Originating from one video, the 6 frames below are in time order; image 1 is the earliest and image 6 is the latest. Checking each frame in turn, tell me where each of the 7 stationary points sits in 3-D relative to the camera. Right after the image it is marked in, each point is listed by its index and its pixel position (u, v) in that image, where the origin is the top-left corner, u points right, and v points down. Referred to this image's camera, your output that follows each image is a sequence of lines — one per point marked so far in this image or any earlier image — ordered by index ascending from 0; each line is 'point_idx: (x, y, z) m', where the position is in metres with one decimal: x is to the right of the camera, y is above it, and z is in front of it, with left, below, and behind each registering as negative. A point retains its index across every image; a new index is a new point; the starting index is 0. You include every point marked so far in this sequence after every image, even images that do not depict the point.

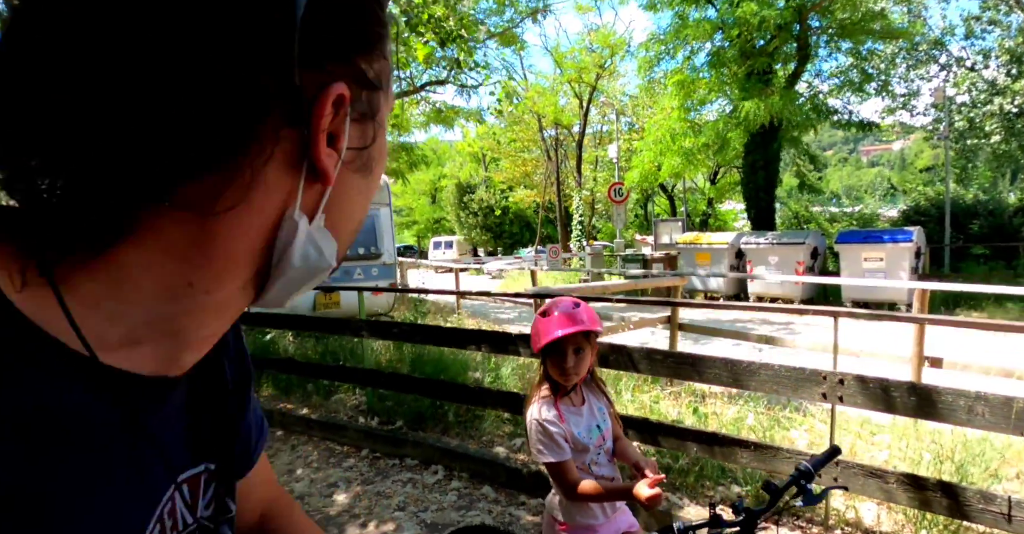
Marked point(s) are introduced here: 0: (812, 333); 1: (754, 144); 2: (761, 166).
0: (+6.6, -1.4, +11.6) m
1: (+8.8, +4.3, +19.2) m
2: (+9.1, +3.6, +19.4) m
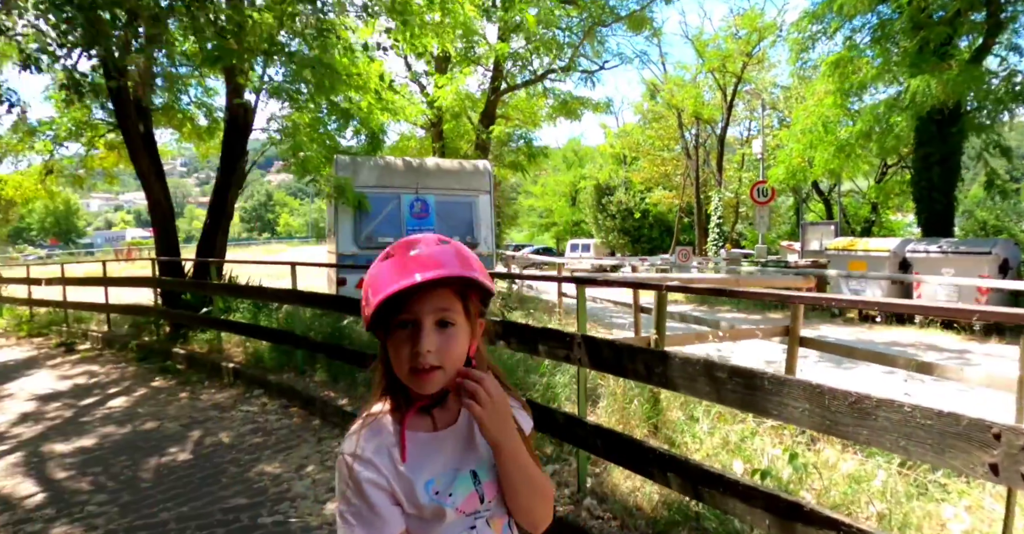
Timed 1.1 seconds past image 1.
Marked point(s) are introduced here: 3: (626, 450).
0: (+8.1, -1.6, +8.9) m
1: (+12.3, +4.0, +15.7) m
2: (+12.6, +3.2, +15.8) m
3: (+0.6, -1.0, +2.8) m
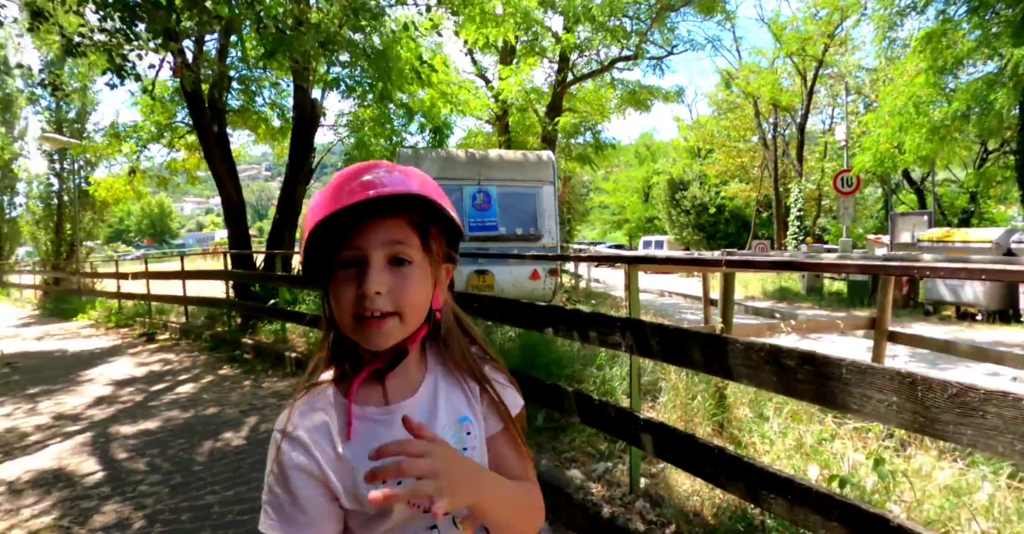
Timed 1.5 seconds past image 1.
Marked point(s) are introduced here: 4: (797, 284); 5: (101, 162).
0: (+8.9, -1.4, +7.6) m
1: (+13.8, +4.3, +13.9) m
2: (+14.1, +3.5, +14.0) m
3: (+0.8, -0.8, +2.4) m
4: (+7.4, -0.5, +13.7) m
5: (-11.2, +2.9, +14.7) m
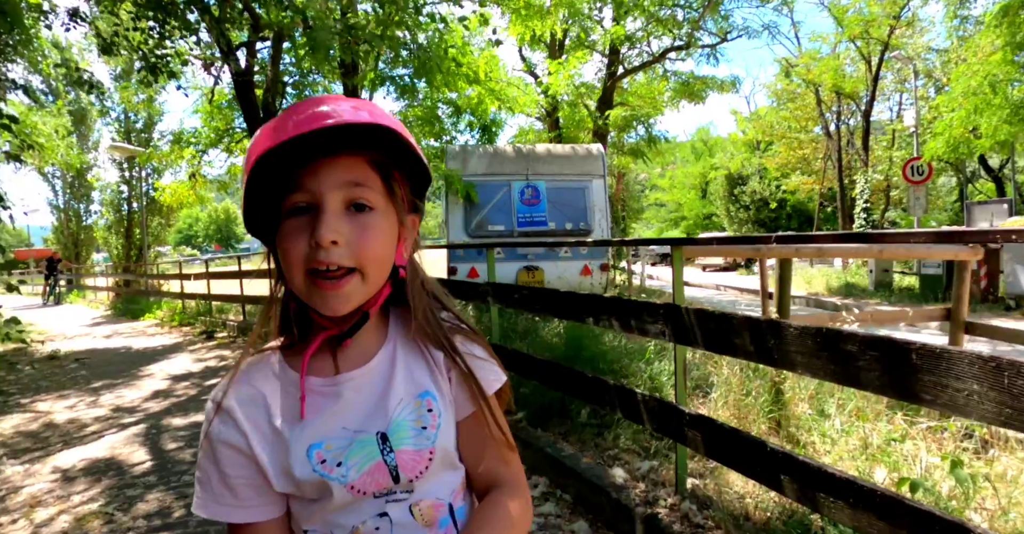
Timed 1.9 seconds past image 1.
0: (+9.4, -1.3, +6.6) m
1: (+14.8, +4.5, +12.5) m
2: (+15.2, +3.7, +12.5) m
3: (+0.9, -0.7, +2.2) m
4: (+8.5, -0.3, +12.9) m
5: (-10.0, +2.8, +15.5) m
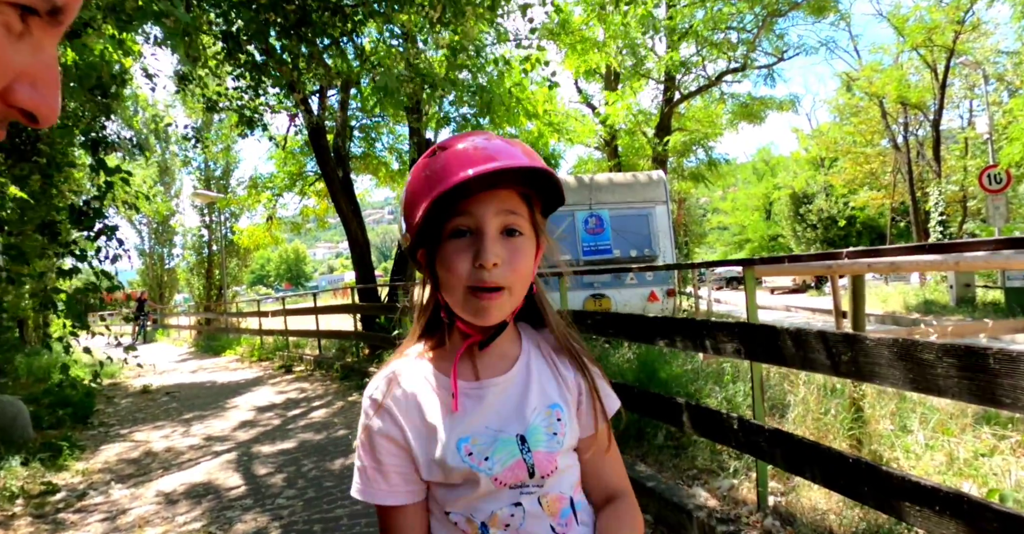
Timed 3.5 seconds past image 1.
0: (+10.2, -1.2, +5.8) m
1: (+15.9, +4.4, +11.4) m
2: (+16.3, +3.6, +11.4) m
3: (+1.3, -0.8, +2.3) m
4: (+9.9, -0.7, +12.1) m
5: (-8.4, +1.6, +16.7) m
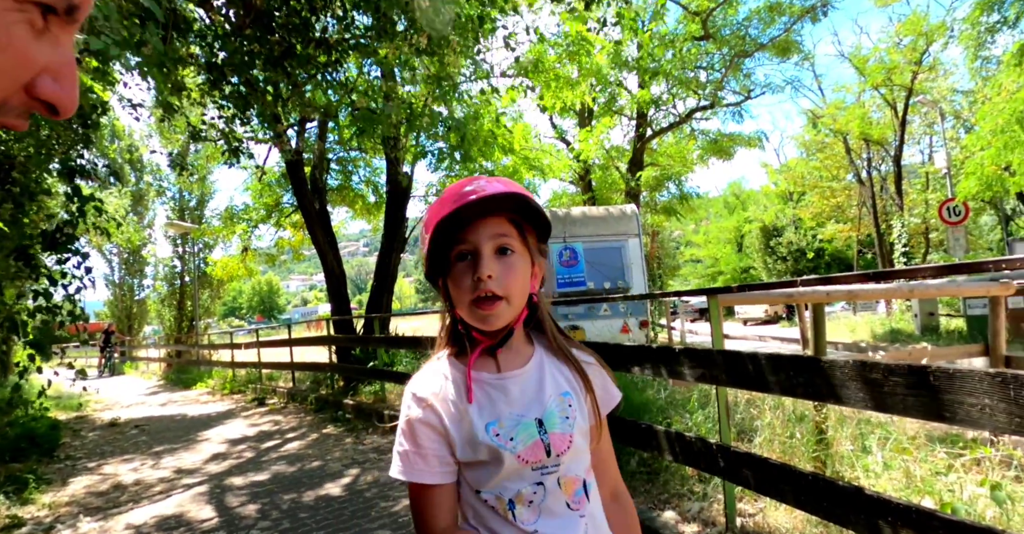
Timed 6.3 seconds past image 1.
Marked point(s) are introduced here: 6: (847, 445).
0: (+9.9, -1.6, +6.2) m
1: (+15.4, +3.7, +12.3) m
2: (+15.8, +3.0, +12.3) m
3: (+1.1, -0.9, +2.3) m
4: (+9.4, -1.4, +12.5) m
5: (-9.1, +0.7, +16.5) m
6: (+1.8, -1.0, +2.9) m
